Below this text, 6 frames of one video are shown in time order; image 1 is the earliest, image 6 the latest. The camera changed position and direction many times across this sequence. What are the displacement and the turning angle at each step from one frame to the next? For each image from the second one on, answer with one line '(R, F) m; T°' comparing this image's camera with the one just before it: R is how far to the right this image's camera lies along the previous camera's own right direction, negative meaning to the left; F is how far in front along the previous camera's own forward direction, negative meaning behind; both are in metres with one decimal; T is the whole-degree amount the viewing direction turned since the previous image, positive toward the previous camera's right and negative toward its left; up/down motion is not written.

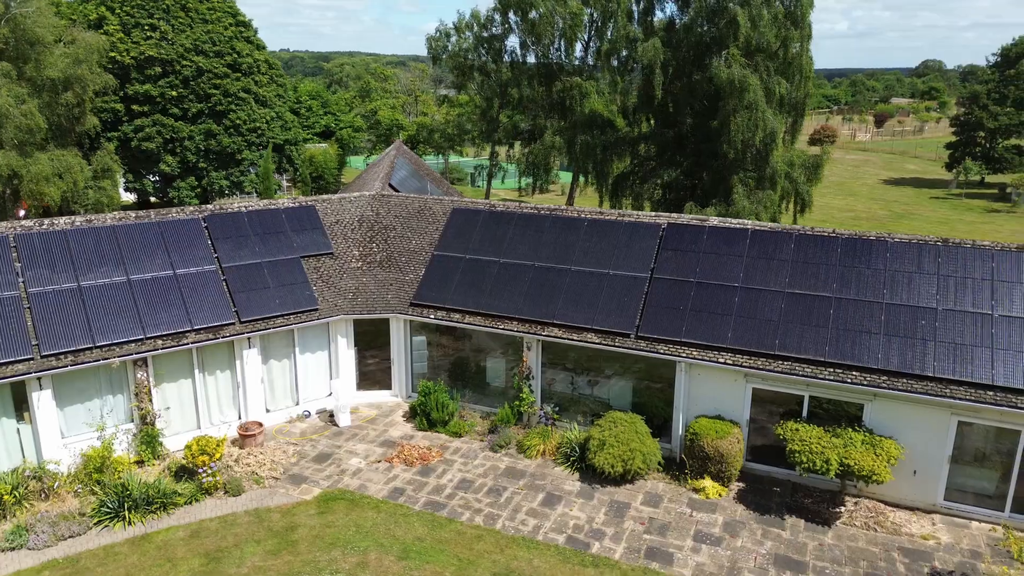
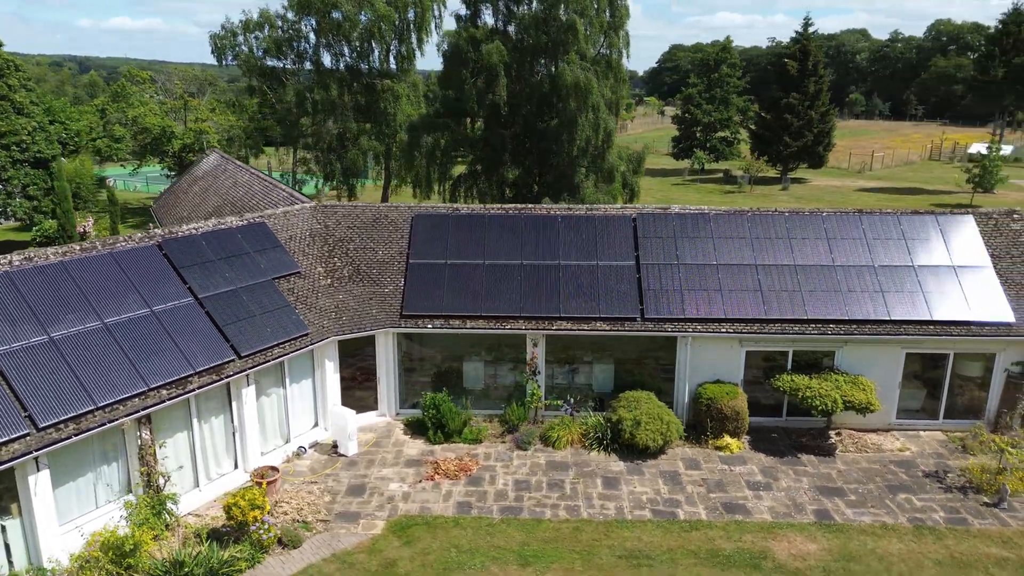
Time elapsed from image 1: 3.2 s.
(-6.8, +1.1) m; +21°
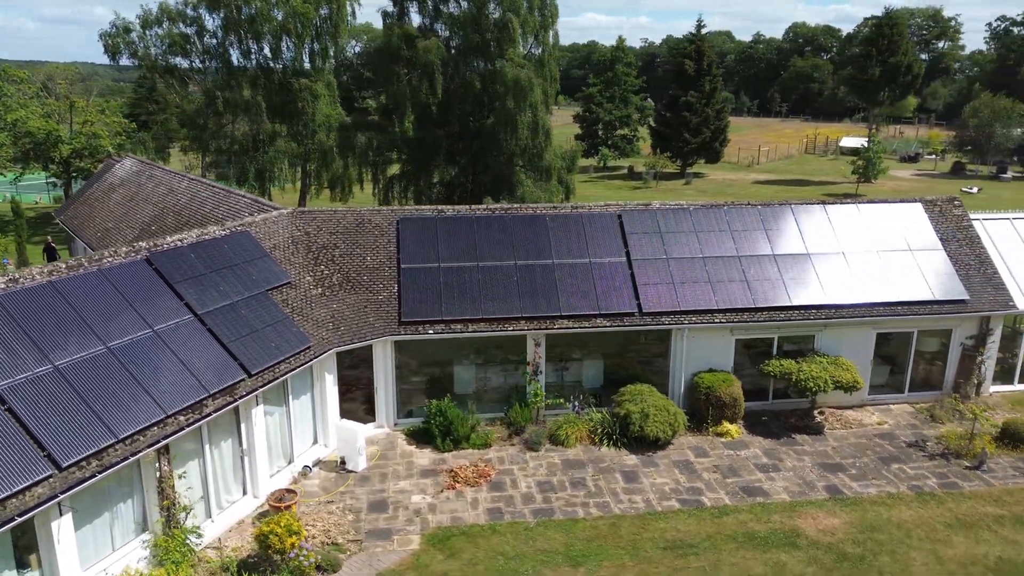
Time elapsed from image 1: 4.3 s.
(-2.8, +0.4) m; +9°
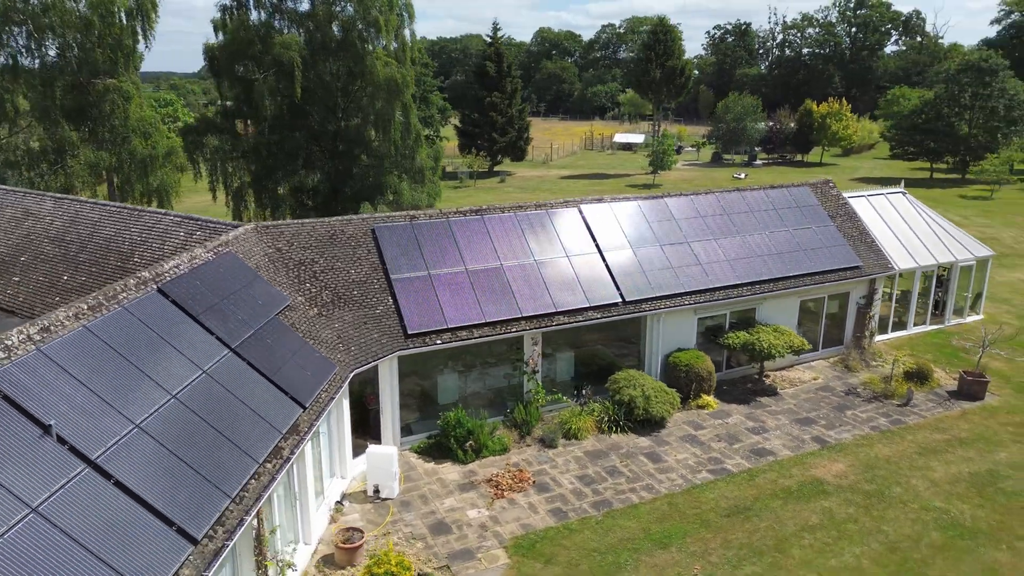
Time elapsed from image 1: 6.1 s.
(-5.6, +1.0) m; +18°
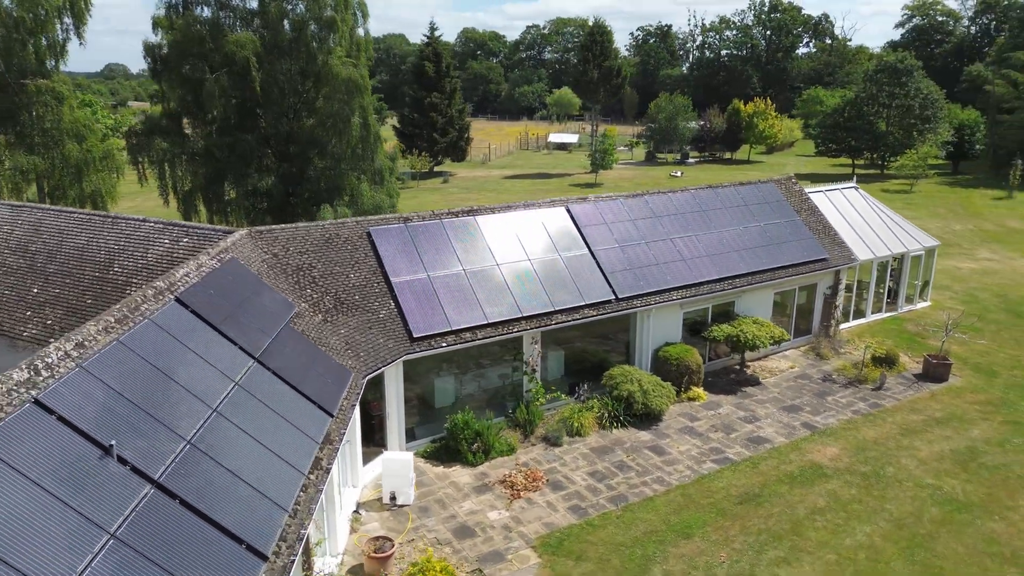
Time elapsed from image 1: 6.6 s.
(-1.8, +0.1) m; +6°
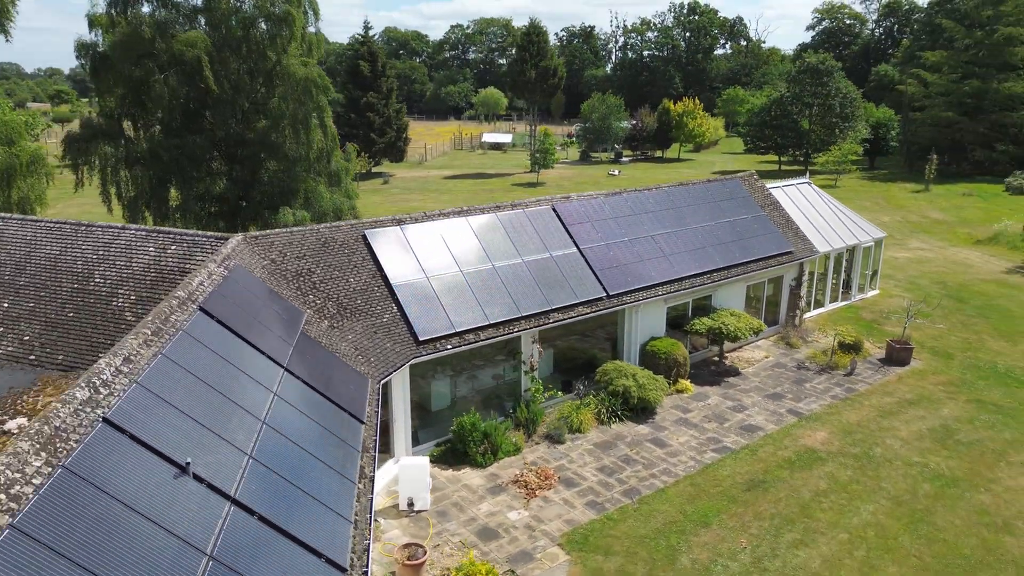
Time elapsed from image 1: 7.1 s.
(-1.8, +0.1) m; +6°
